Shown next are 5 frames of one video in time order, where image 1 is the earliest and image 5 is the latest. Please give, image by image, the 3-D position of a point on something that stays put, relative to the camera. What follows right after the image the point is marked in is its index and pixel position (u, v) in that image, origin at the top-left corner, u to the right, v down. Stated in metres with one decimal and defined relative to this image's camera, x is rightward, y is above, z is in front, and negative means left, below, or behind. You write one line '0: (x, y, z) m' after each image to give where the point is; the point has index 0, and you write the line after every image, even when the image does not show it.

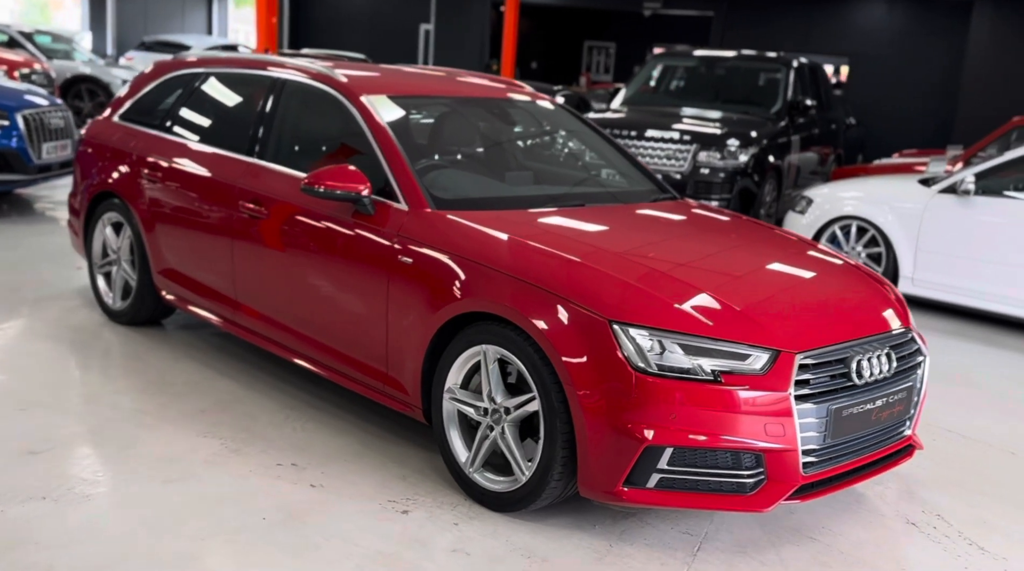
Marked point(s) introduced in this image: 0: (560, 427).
0: (+0.2, -0.4, +2.7) m
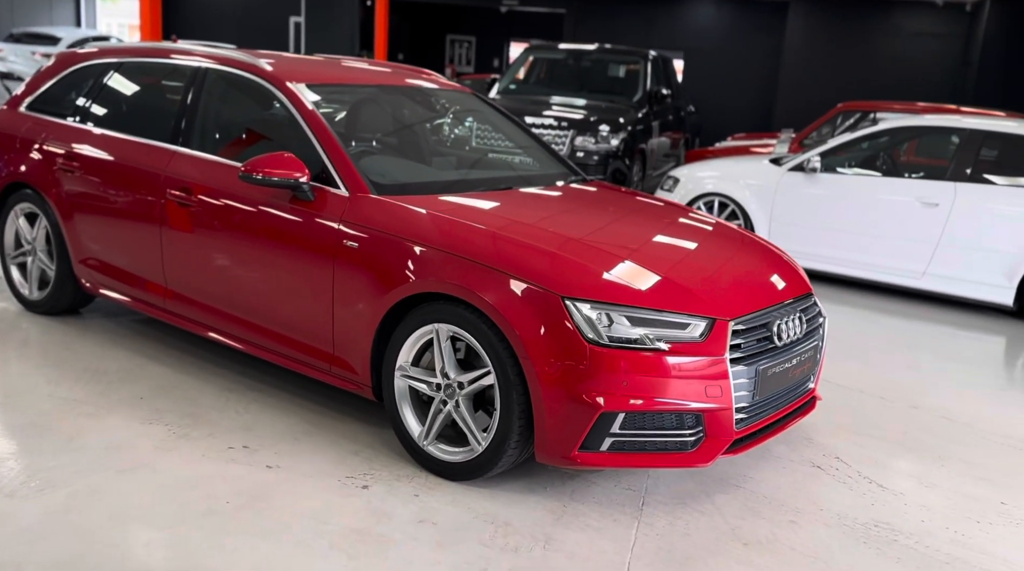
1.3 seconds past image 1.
0: (0.0, -0.4, +2.9) m
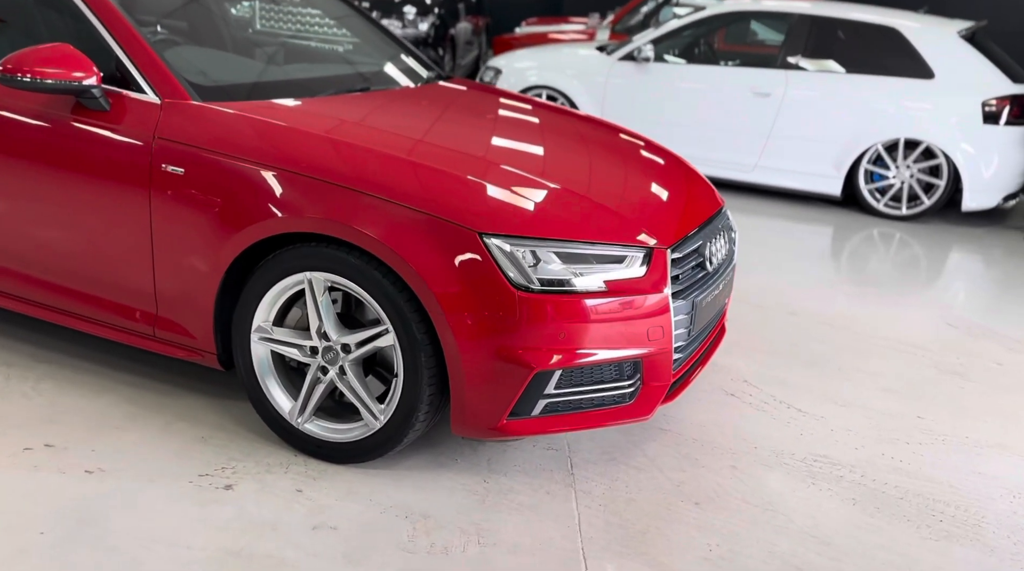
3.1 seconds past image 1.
0: (-0.2, -0.2, +2.3) m
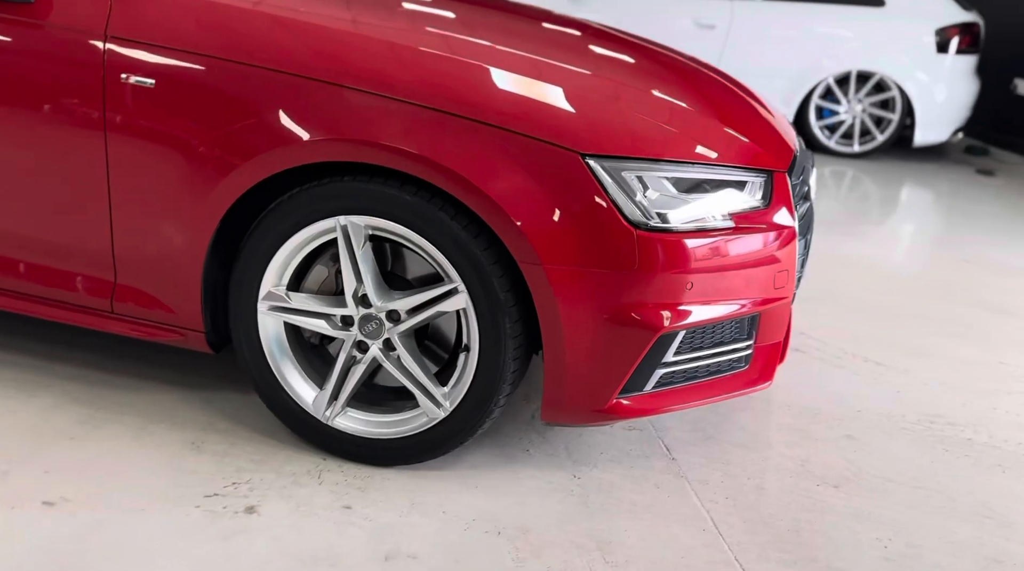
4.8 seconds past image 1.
0: (0.0, -0.1, +1.8) m
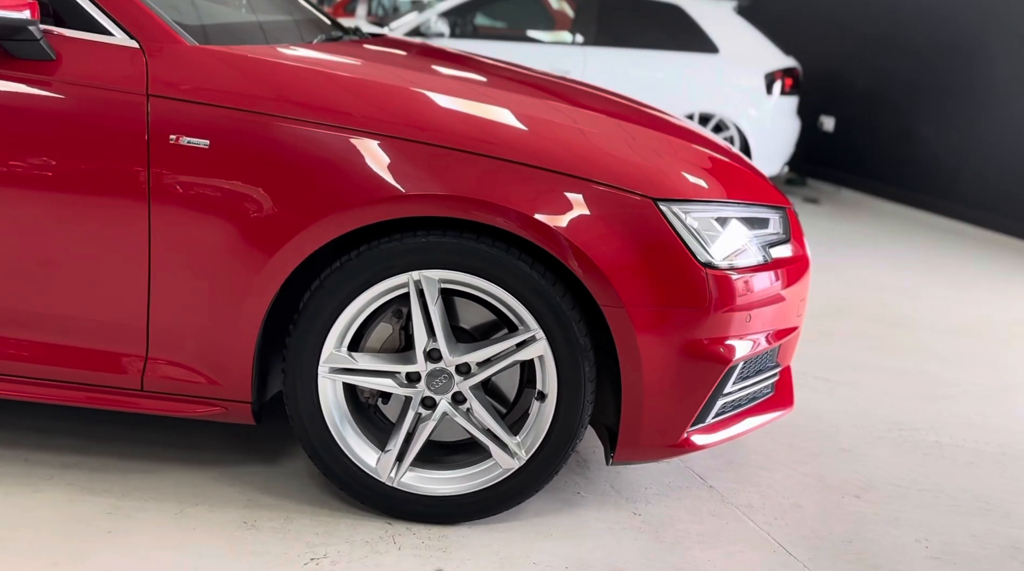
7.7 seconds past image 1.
0: (+0.1, -0.2, +1.8) m
